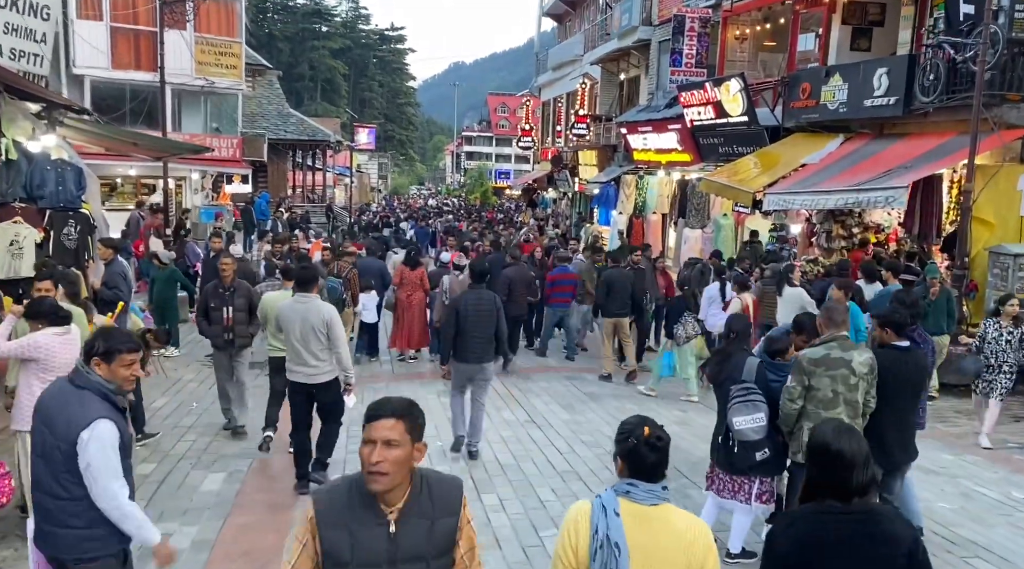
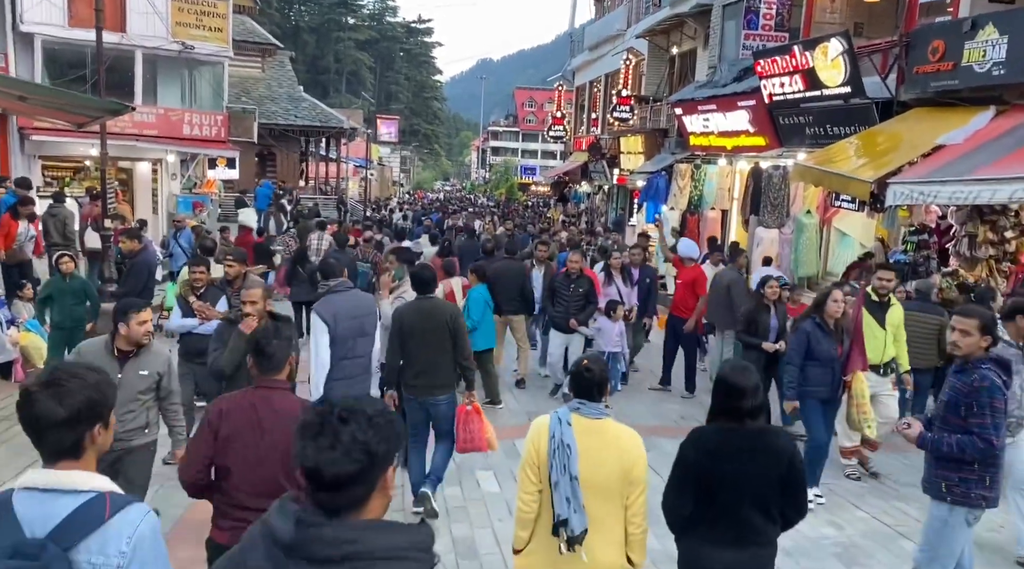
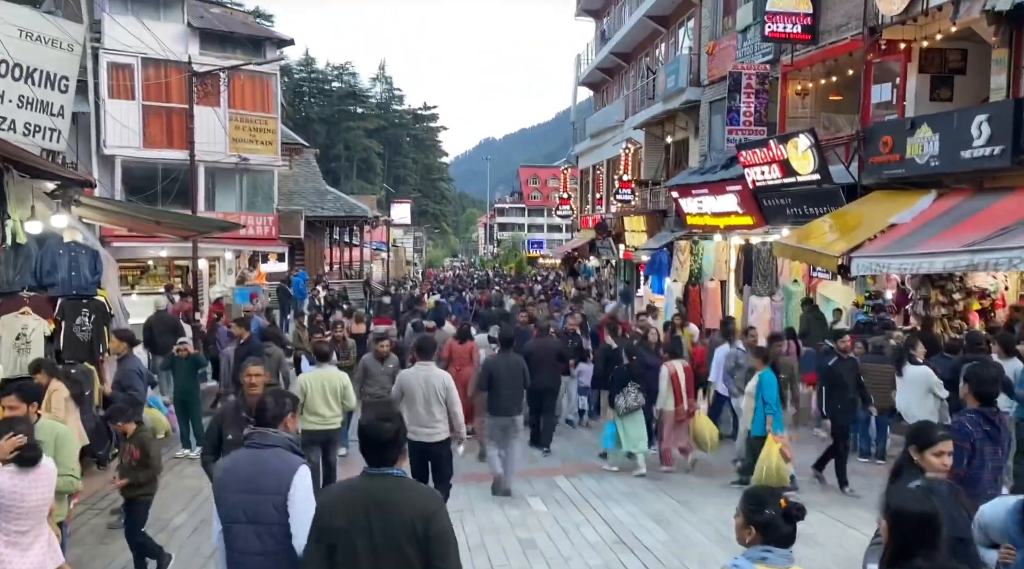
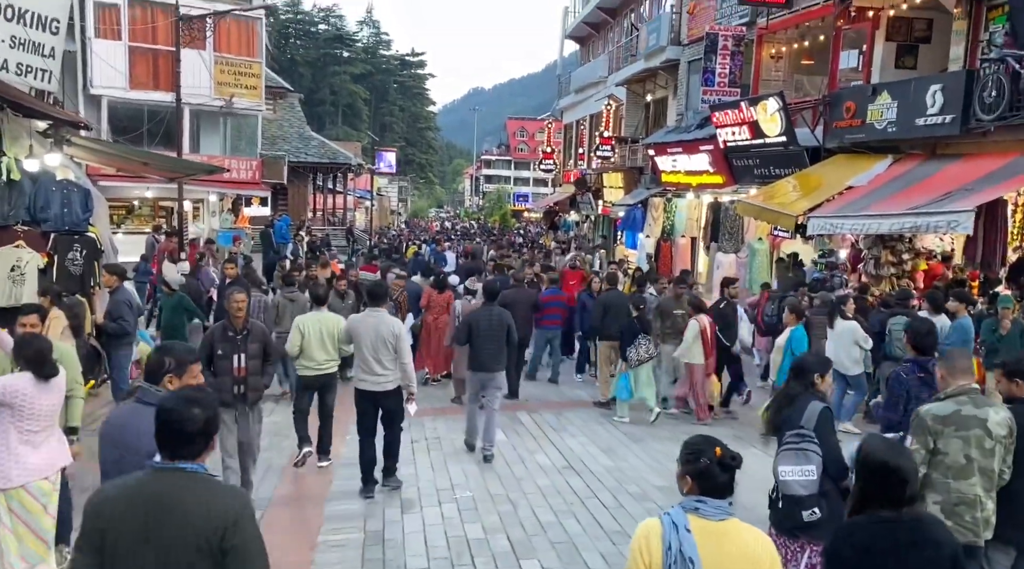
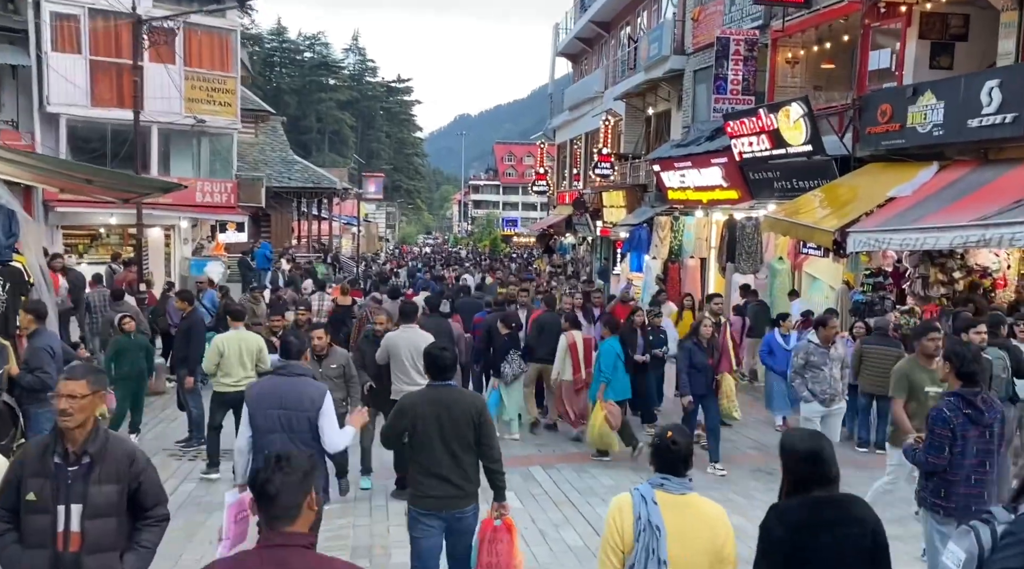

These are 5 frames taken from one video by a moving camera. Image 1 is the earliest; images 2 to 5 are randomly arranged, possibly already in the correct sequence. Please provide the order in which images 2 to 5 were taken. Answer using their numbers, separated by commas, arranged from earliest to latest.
4, 3, 5, 2
